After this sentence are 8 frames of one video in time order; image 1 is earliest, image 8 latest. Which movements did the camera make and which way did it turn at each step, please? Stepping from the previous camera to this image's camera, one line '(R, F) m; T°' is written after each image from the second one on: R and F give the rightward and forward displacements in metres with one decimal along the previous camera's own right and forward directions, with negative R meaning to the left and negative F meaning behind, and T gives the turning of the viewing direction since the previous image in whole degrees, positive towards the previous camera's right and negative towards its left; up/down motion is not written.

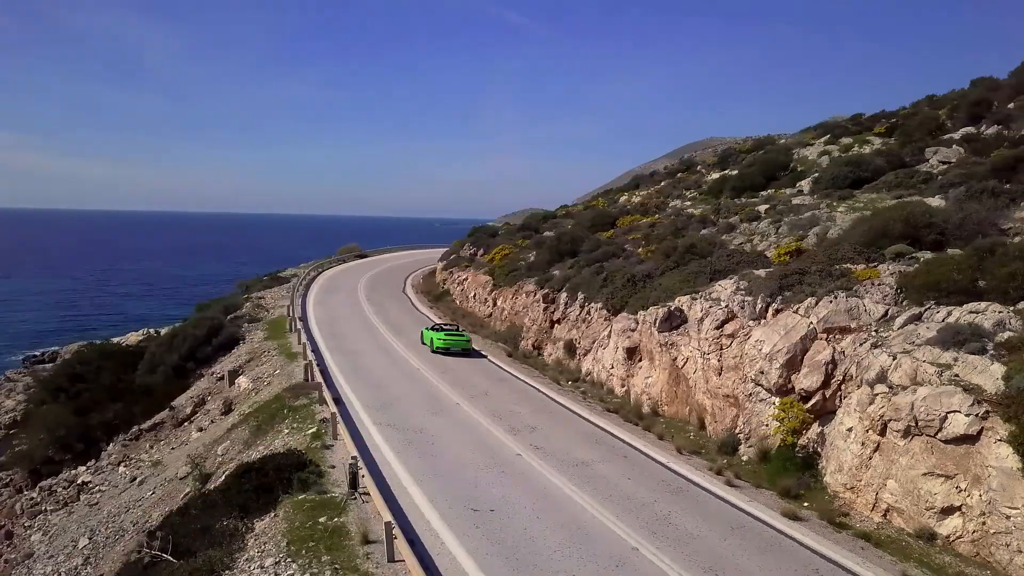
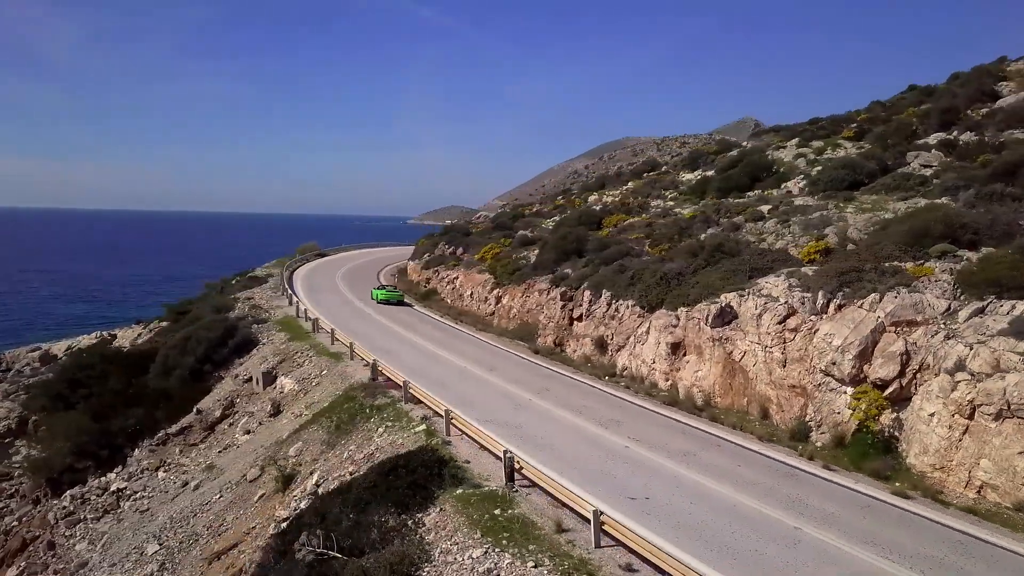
(-2.2, -0.3) m; +6°
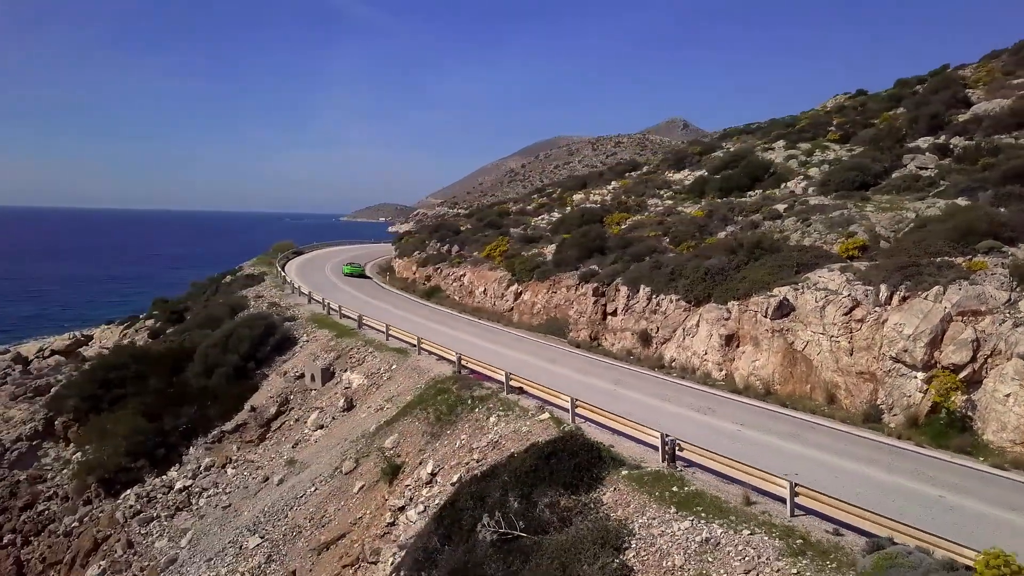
(-2.3, -0.4) m; +5°
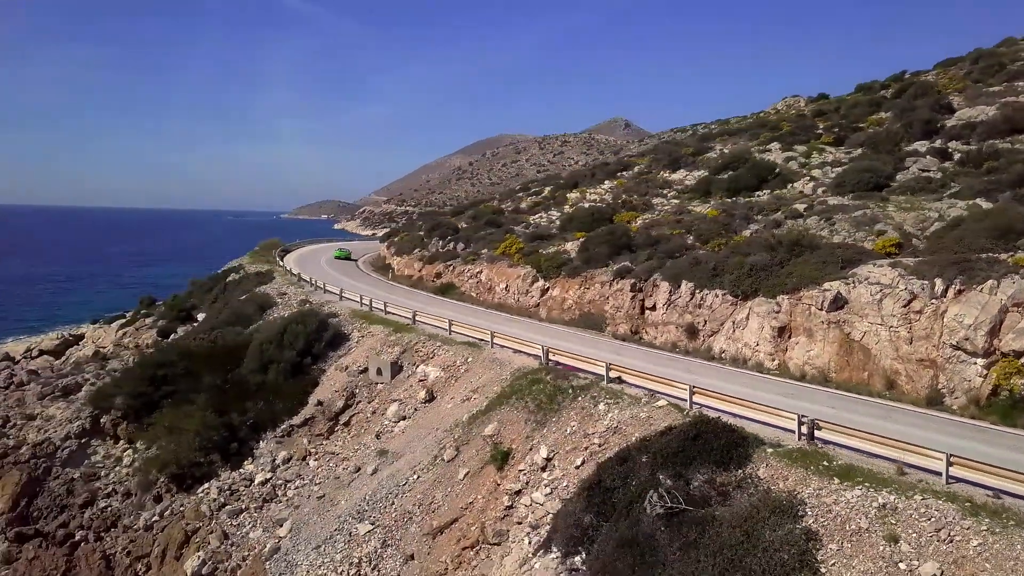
(-2.4, -0.6) m; +4°
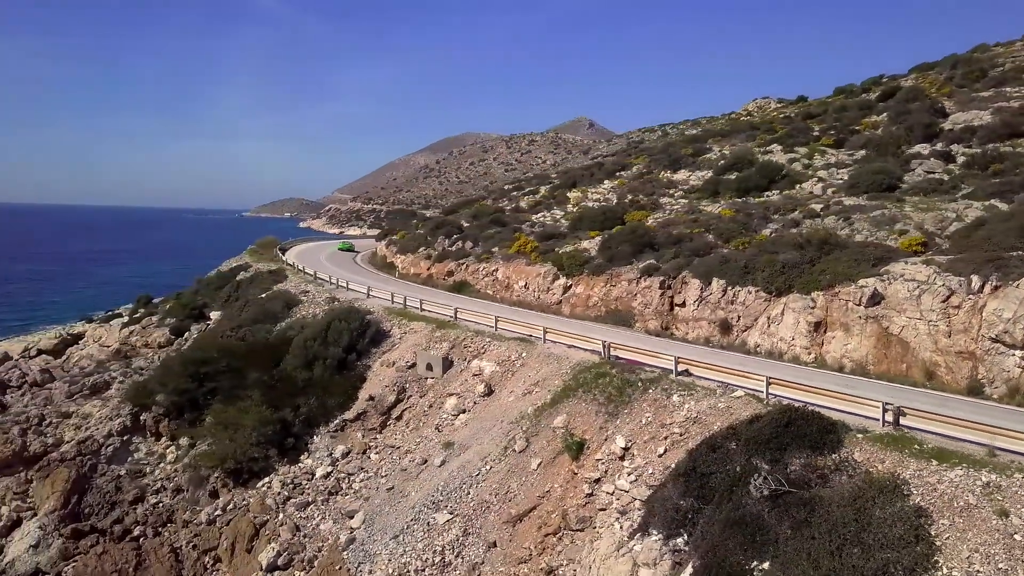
(-1.7, -0.4) m; +3°
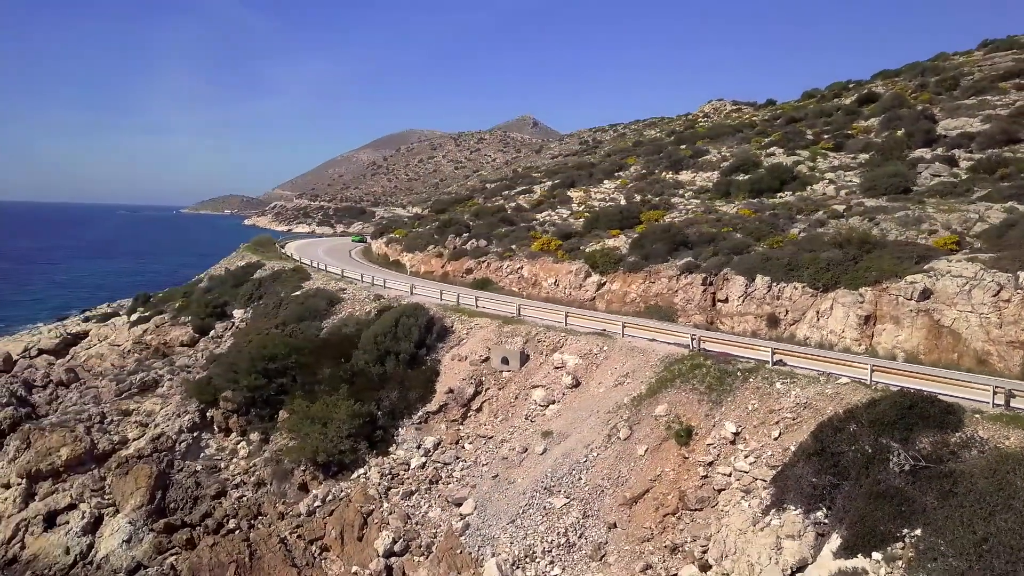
(-2.8, -0.6) m; +4°
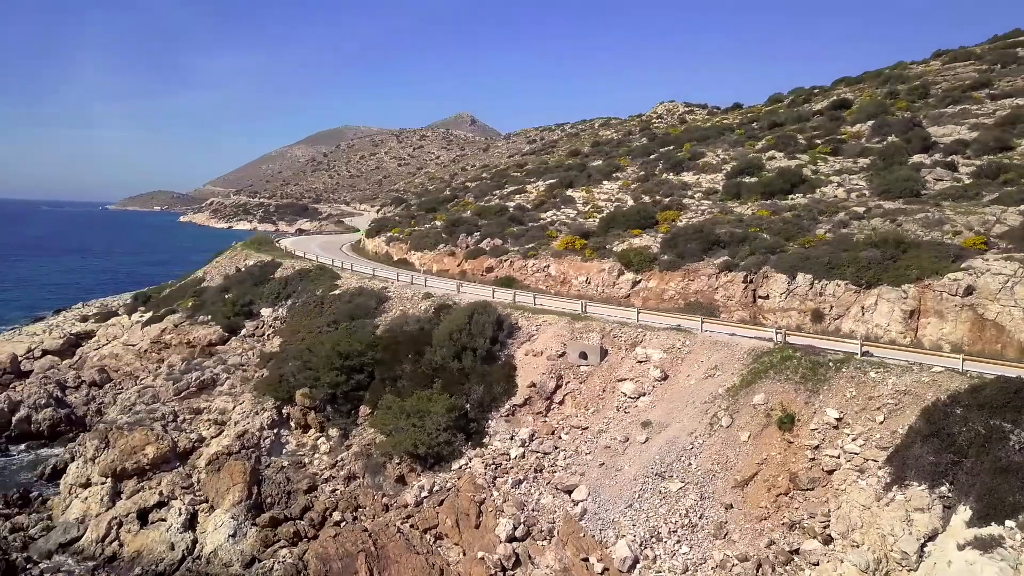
(-3.2, -0.7) m; +5°
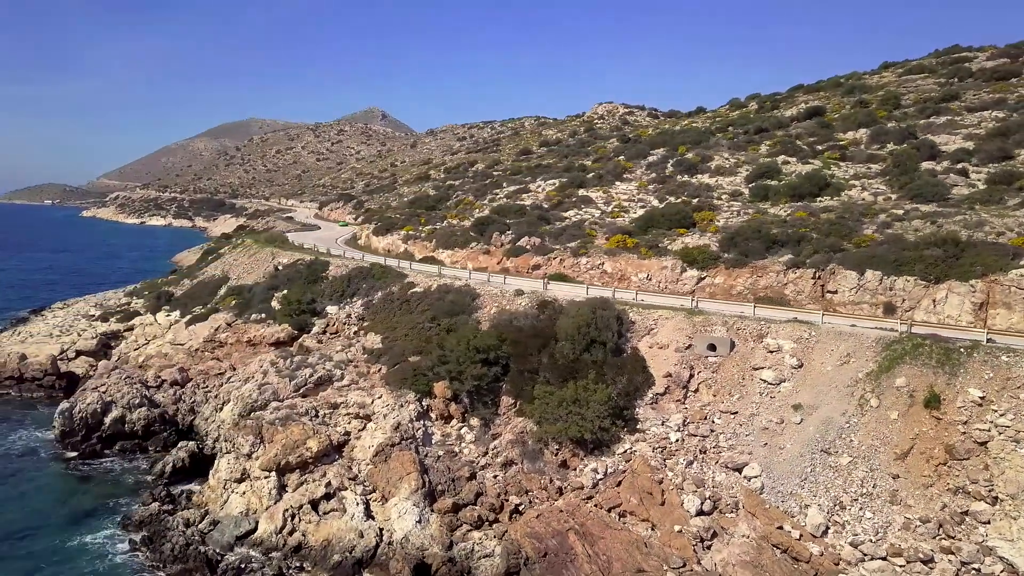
(-5.5, -0.9) m; +7°
